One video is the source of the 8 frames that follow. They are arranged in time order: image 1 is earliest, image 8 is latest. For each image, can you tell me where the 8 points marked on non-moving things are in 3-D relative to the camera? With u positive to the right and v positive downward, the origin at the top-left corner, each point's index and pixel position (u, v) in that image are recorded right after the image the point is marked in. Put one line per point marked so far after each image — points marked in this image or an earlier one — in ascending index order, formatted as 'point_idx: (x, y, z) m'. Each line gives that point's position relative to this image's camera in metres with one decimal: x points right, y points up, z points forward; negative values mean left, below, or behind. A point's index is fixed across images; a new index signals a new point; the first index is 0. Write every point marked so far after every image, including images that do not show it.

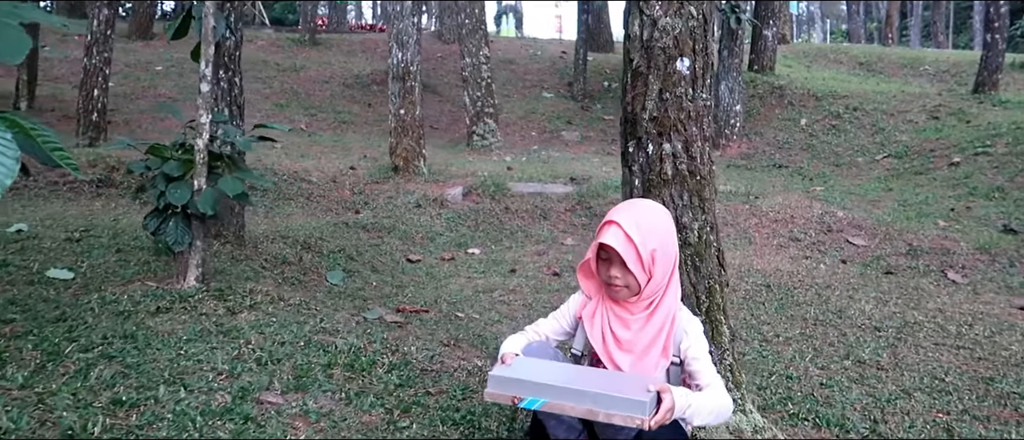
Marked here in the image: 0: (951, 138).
0: (+9.2, +1.7, +16.7) m
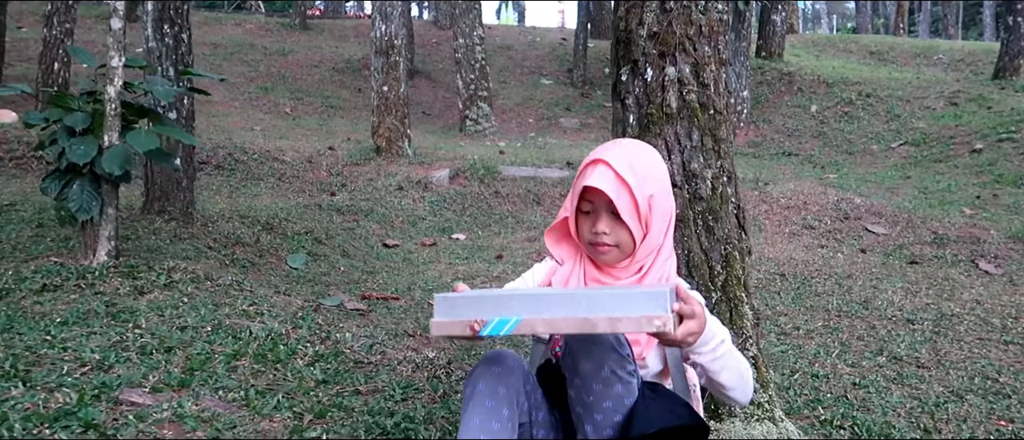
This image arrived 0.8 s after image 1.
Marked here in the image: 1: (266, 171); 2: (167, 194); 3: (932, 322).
0: (+9.1, +1.9, +15.6) m
1: (-3.5, +0.7, +11.3) m
2: (-3.3, +0.2, +7.6) m
3: (+3.7, -0.9, +6.8) m
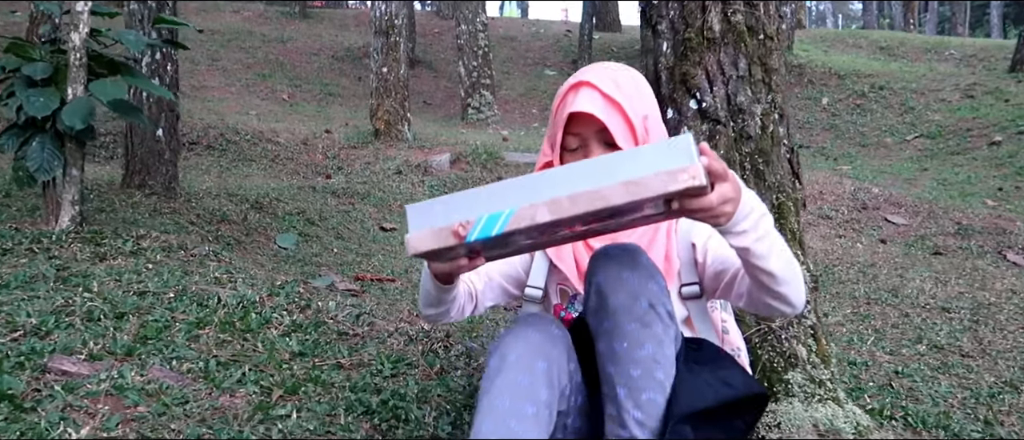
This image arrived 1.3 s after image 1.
0: (+9.1, +2.0, +15.1) m
1: (-3.5, +0.9, +10.9) m
2: (-3.3, +0.5, +7.1) m
3: (+3.7, -0.7, +6.3) m
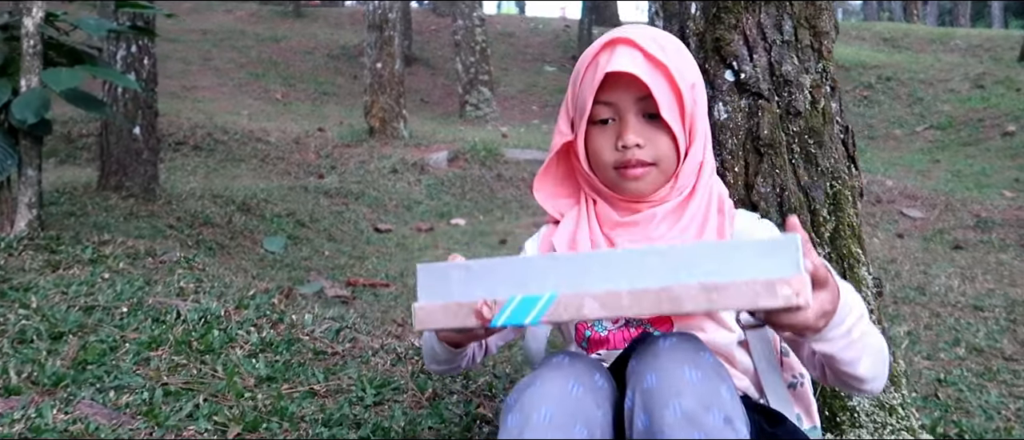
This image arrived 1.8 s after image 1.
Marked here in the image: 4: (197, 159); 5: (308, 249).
0: (+9.1, +2.1, +14.7) m
1: (-3.5, +0.9, +10.4) m
2: (-3.3, +0.4, +6.7) m
3: (+3.7, -0.7, +5.9) m
4: (-4.0, +0.8, +9.9) m
5: (-1.8, -0.3, +7.0) m
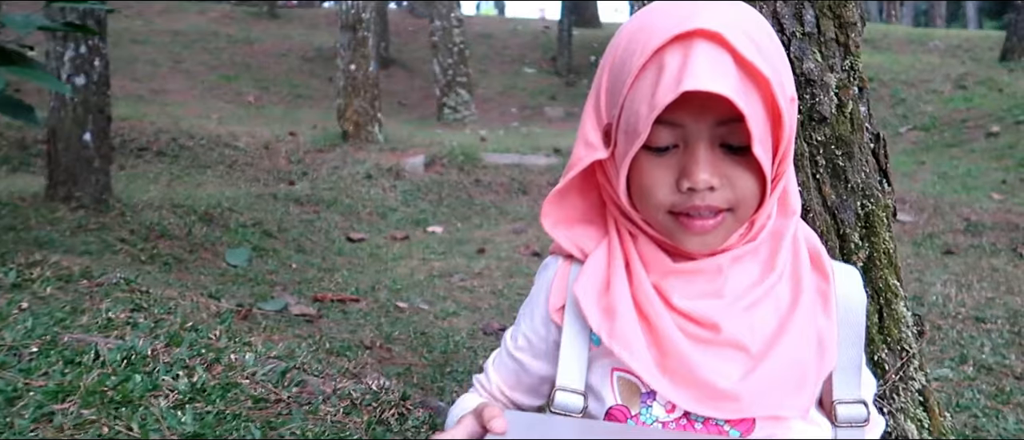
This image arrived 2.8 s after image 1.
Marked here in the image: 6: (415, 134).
0: (+8.7, +2.1, +14.6) m
1: (-3.8, +0.8, +10.0) m
2: (-3.5, +0.3, +6.3) m
3: (+3.6, -0.7, +5.6) m
4: (-4.2, +0.7, +9.5) m
5: (-2.0, -0.3, +6.5) m
6: (-1.6, +1.4, +12.9) m
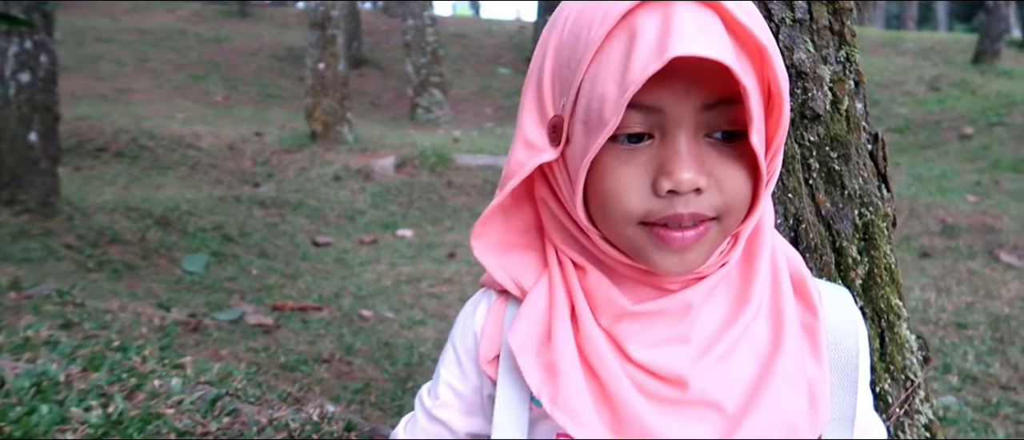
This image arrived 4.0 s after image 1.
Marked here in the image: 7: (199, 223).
0: (+8.2, +2.0, +14.6) m
1: (-4.1, +0.7, +9.6) m
2: (-3.7, +0.3, +5.9) m
3: (+3.3, -0.7, +5.5) m
4: (-4.6, +0.6, +9.1) m
5: (-2.2, -0.4, +6.3) m
6: (-2.0, +1.4, +12.6) m
7: (-2.8, 0.0, +7.1) m
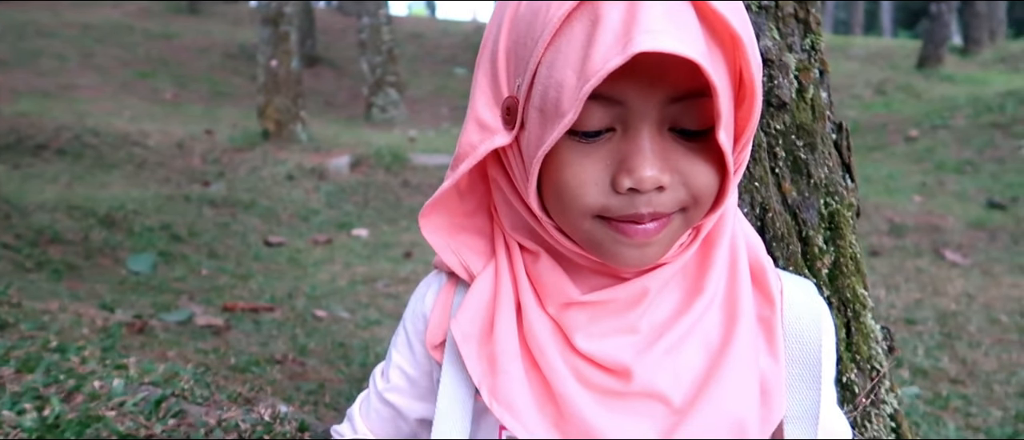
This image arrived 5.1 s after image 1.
0: (+7.4, +2.0, +15.0) m
1: (-4.6, +0.7, +9.3) m
2: (-4.0, +0.3, +5.7) m
3: (+3.0, -0.7, +5.6) m
4: (-5.1, +0.6, +8.8) m
5: (-2.6, -0.4, +6.1) m
6: (-2.7, +1.4, +12.4) m
7: (-3.2, 0.0, +6.9) m
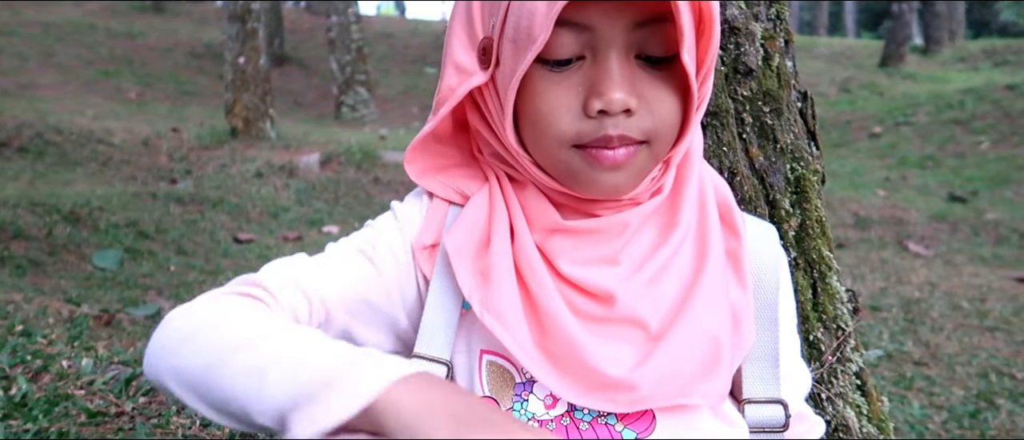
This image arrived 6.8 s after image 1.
0: (+6.9, +2.1, +15.3) m
1: (-5.0, +0.8, +9.2) m
2: (-4.2, +0.3, +5.5) m
3: (+2.9, -0.7, +5.8) m
4: (-5.4, +0.6, +8.6) m
5: (-2.8, -0.3, +6.0) m
6: (-3.2, +1.4, +12.3) m
7: (-3.5, 0.0, +6.8) m
